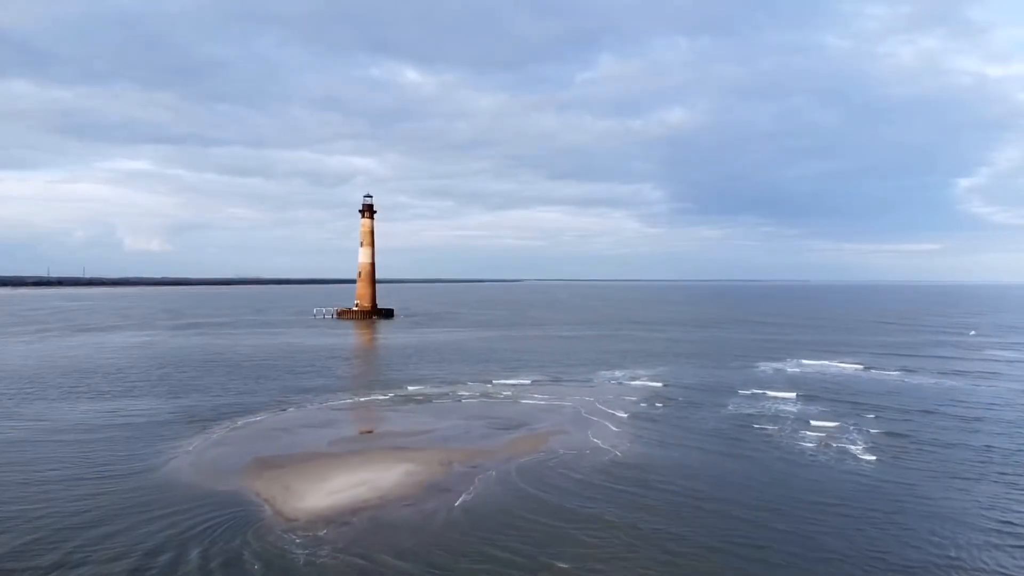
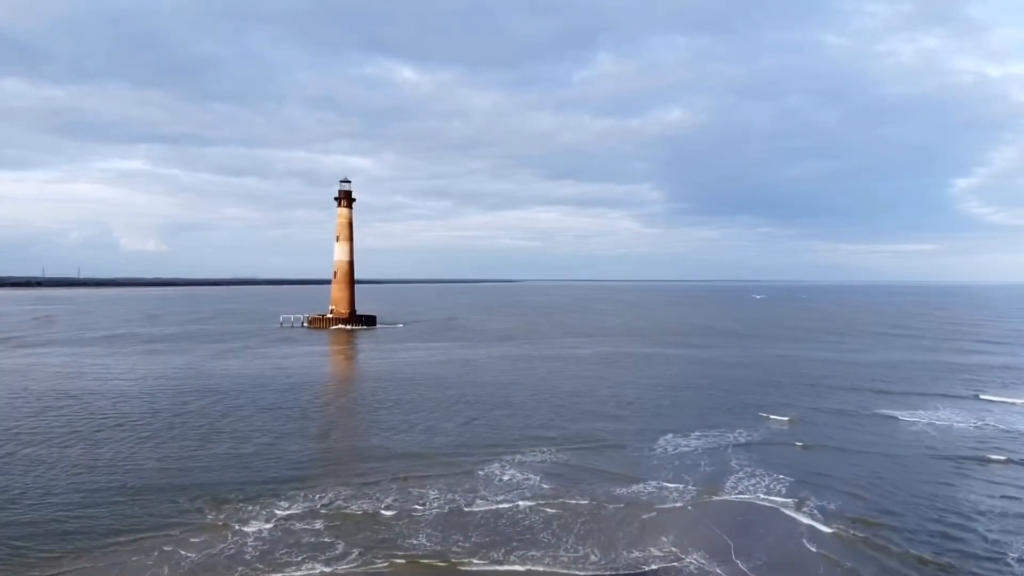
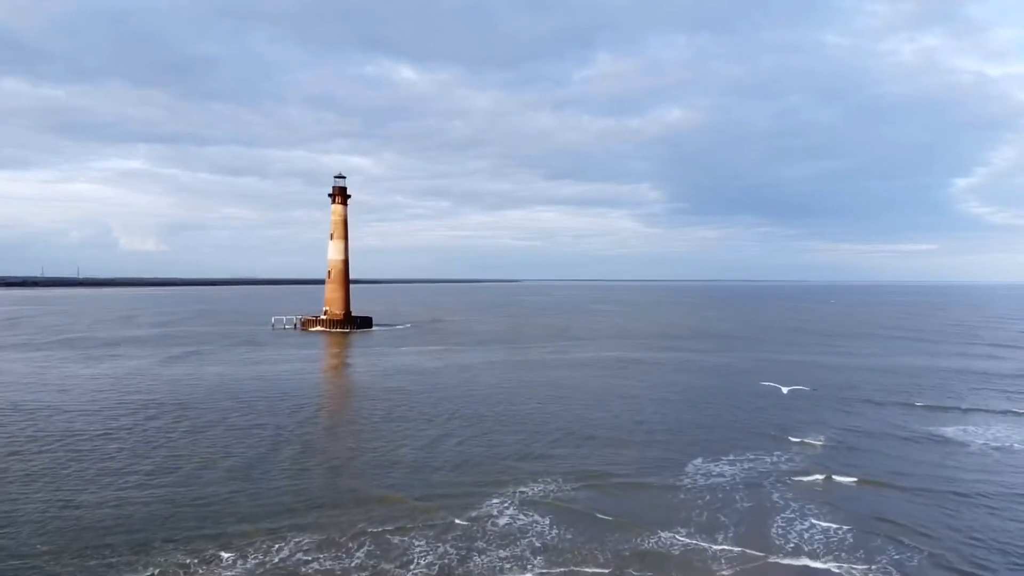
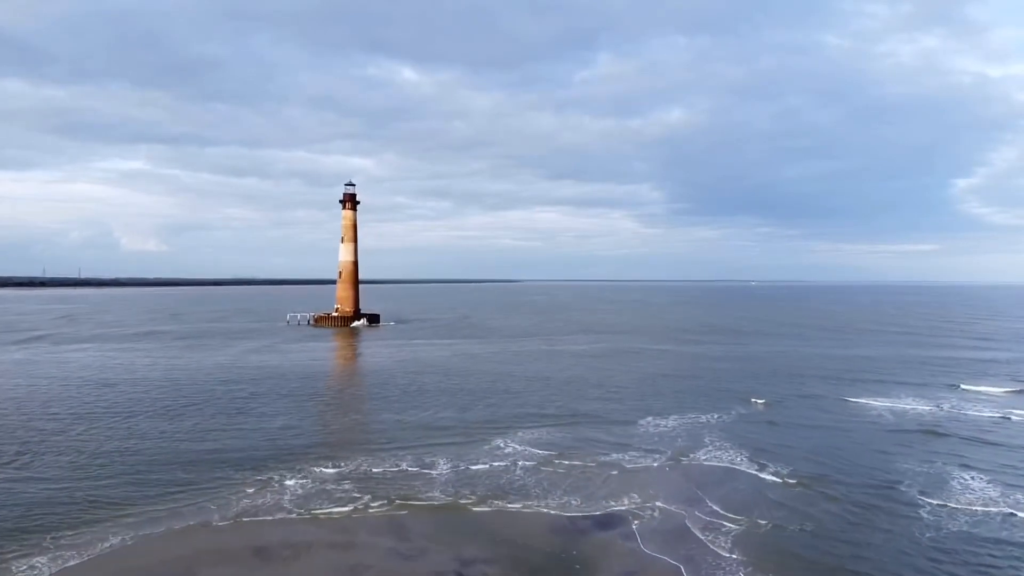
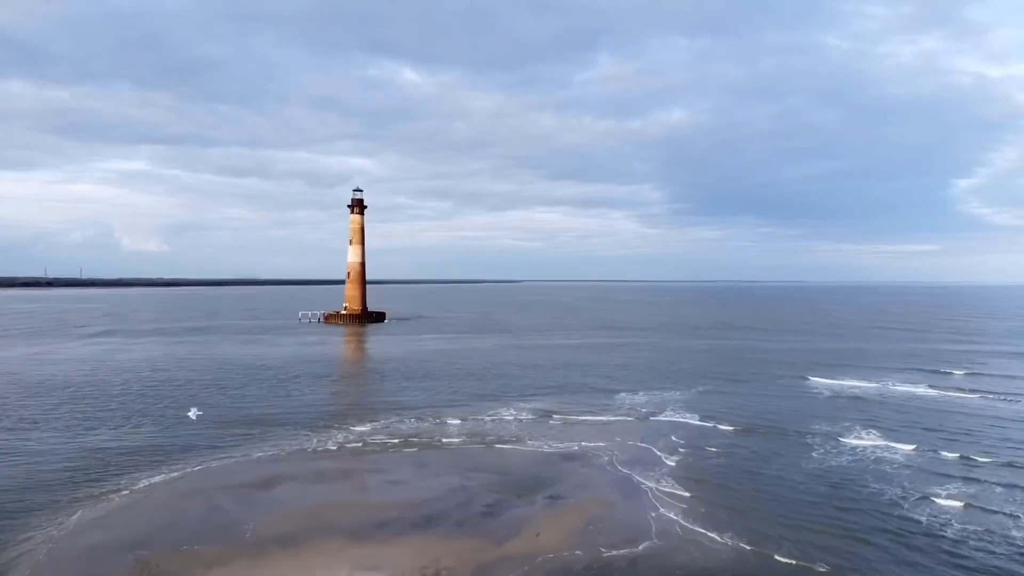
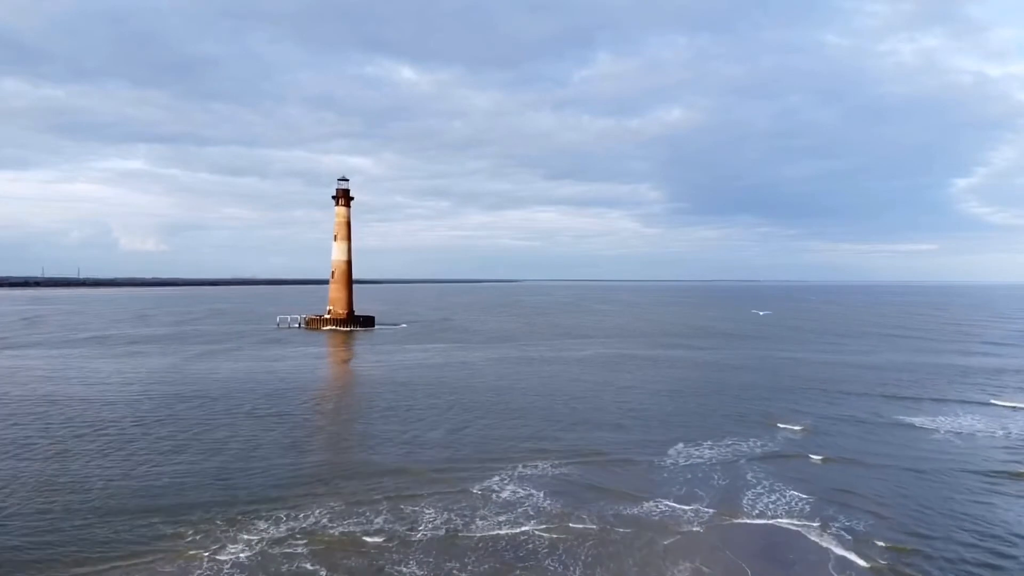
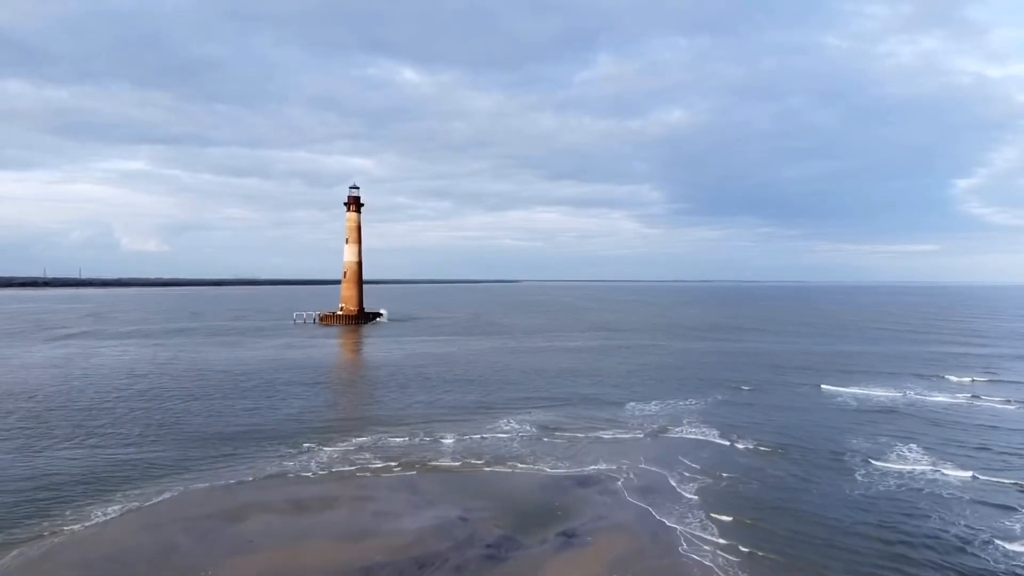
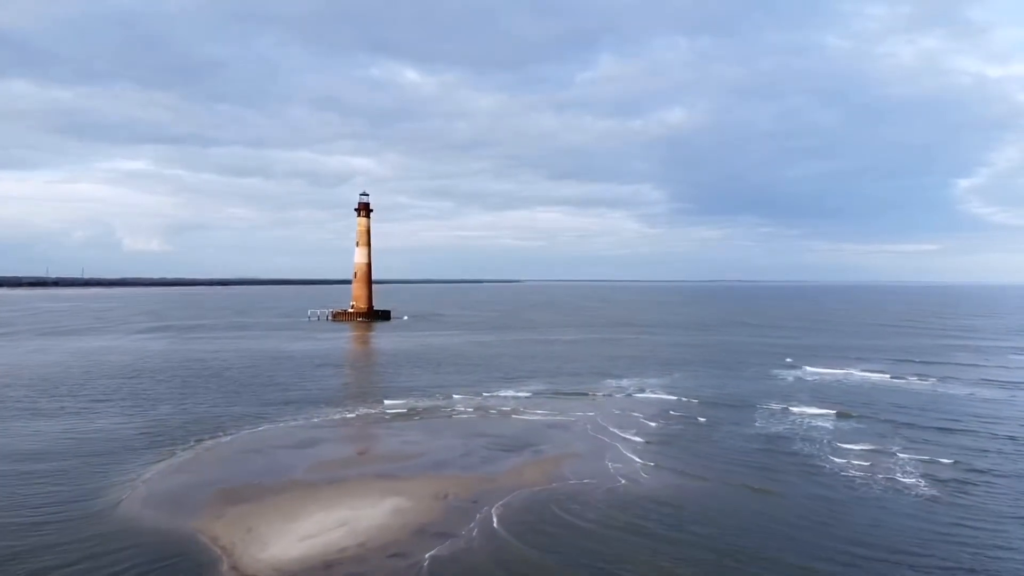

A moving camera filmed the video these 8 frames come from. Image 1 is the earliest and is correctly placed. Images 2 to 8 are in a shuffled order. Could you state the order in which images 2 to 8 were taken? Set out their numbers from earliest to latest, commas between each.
8, 5, 7, 4, 2, 6, 3
